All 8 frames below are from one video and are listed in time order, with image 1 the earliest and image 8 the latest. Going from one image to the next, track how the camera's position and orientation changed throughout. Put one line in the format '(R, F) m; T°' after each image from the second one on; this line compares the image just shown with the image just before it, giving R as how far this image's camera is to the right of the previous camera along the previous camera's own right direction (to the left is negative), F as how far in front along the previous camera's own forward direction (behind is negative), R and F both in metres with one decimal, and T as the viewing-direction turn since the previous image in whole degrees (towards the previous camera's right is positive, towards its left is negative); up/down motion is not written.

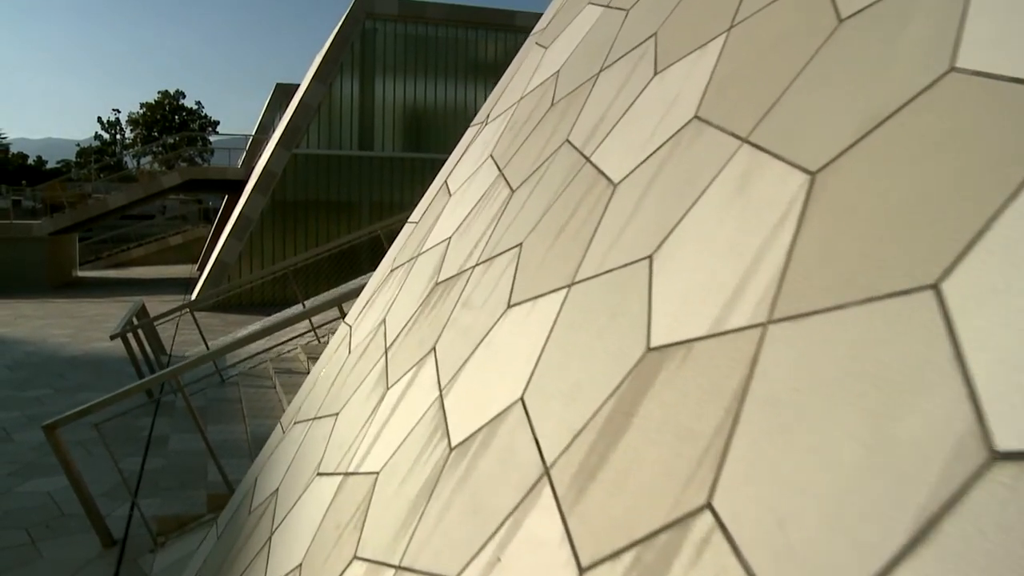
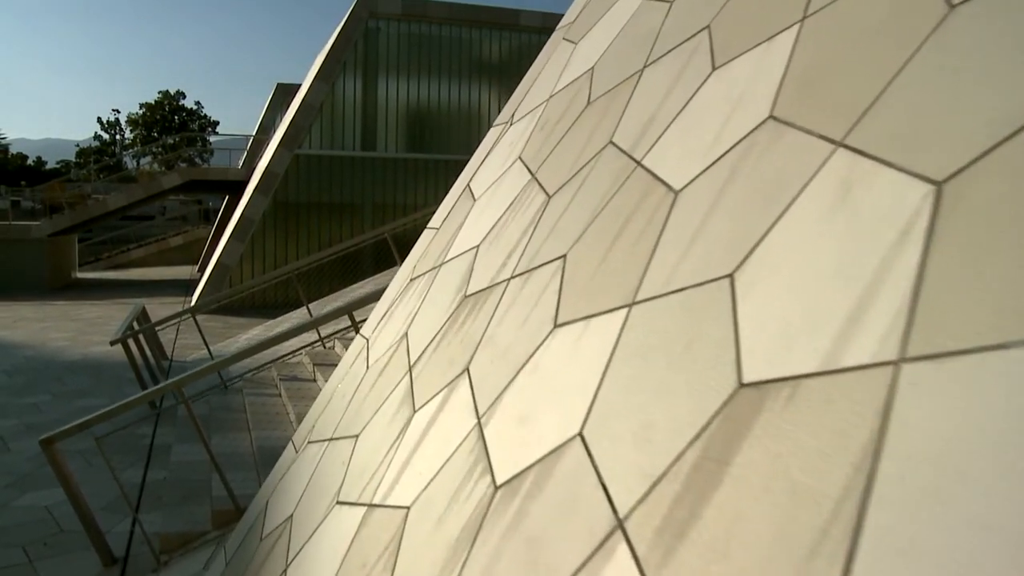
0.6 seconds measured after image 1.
(-0.1, +0.2) m; 0°
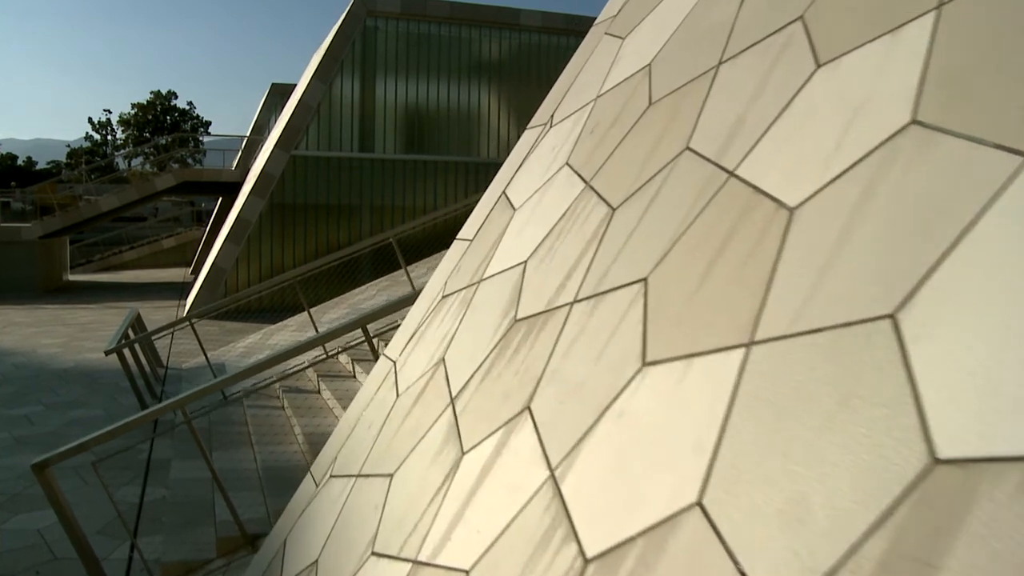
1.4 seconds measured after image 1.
(-0.2, +0.3) m; +1°
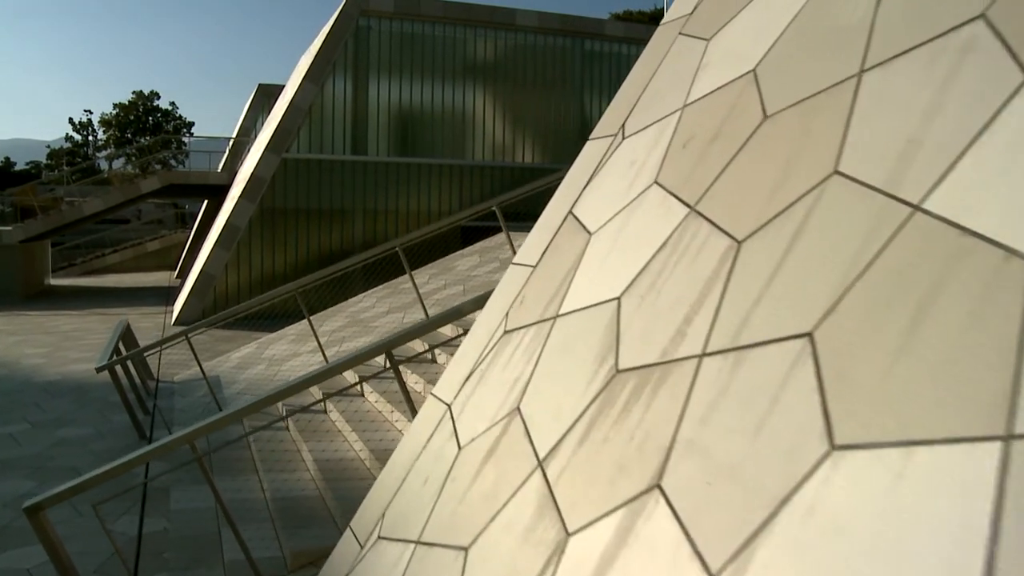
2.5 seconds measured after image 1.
(-0.3, +0.4) m; +1°
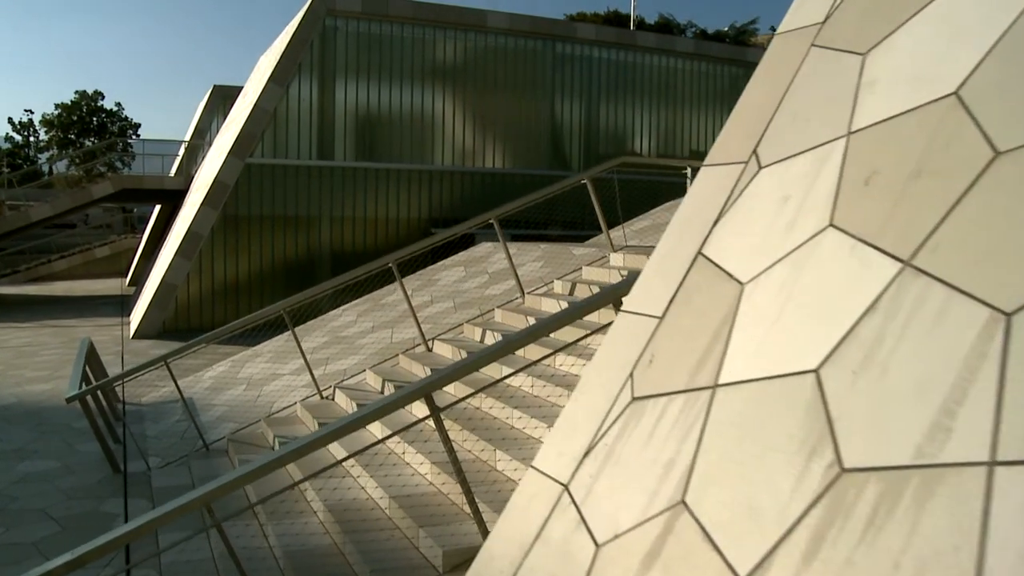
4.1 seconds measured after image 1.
(-0.5, +0.4) m; +3°
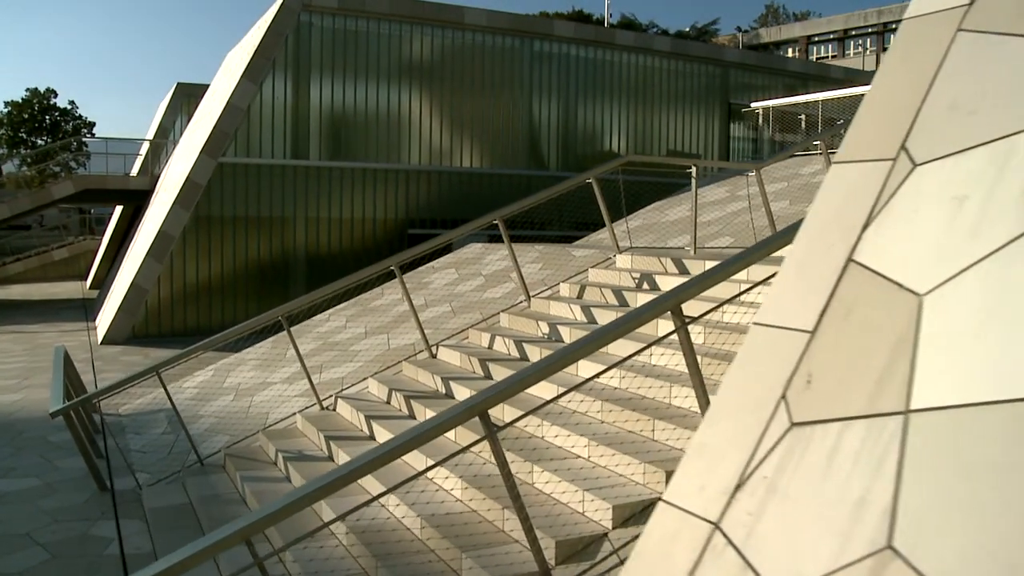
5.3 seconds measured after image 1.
(-0.4, +0.3) m; +3°
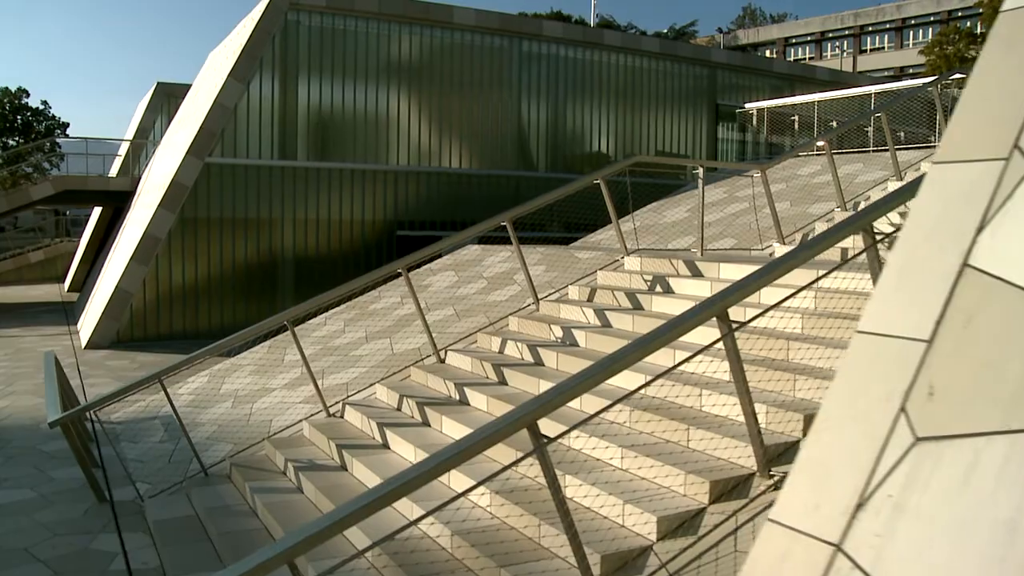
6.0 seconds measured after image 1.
(-0.3, +0.1) m; +2°
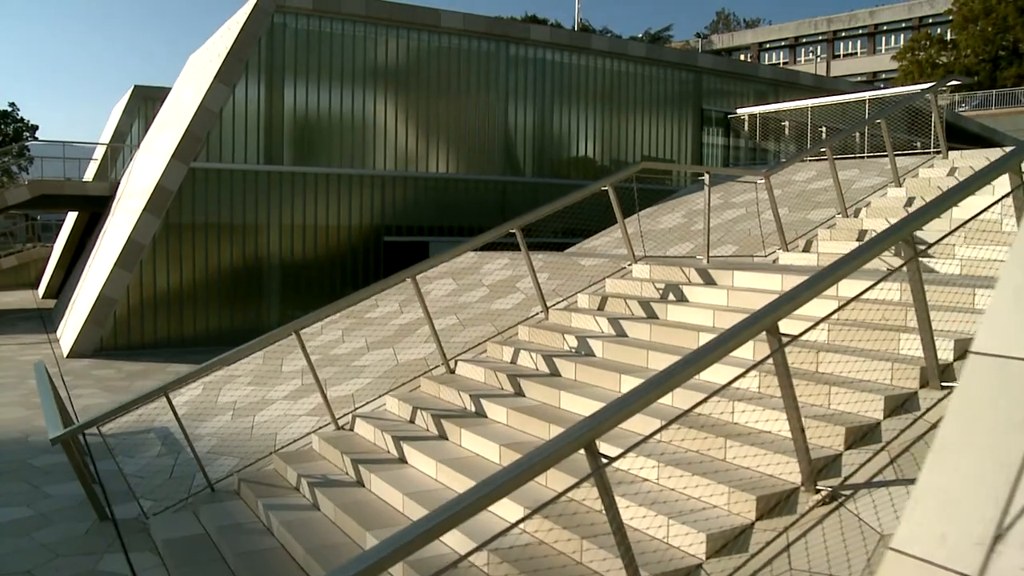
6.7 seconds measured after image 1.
(-0.3, +0.1) m; +2°
